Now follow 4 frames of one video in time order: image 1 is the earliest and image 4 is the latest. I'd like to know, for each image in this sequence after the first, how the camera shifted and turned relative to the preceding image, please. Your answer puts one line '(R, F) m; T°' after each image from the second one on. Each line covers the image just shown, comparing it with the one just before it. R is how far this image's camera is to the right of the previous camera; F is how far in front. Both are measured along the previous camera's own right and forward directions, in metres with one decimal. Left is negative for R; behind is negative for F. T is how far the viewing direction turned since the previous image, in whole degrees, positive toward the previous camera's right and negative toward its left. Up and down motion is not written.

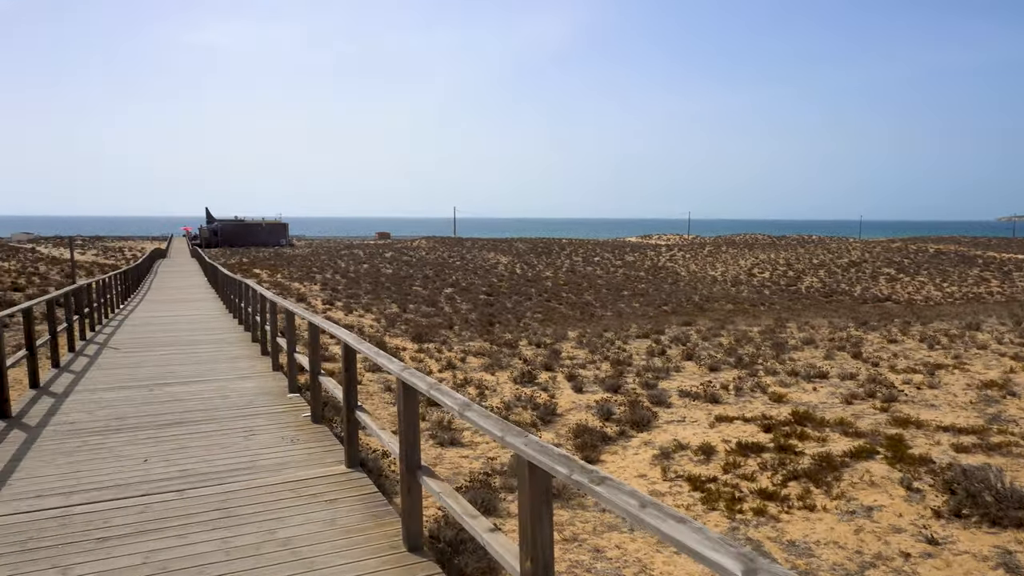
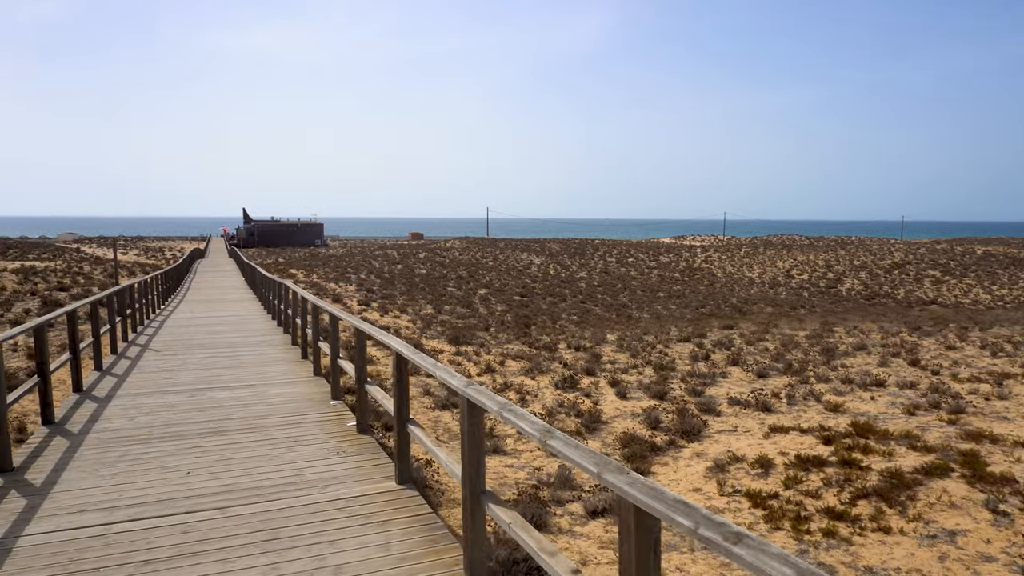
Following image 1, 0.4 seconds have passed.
(-0.1, +0.2) m; -3°
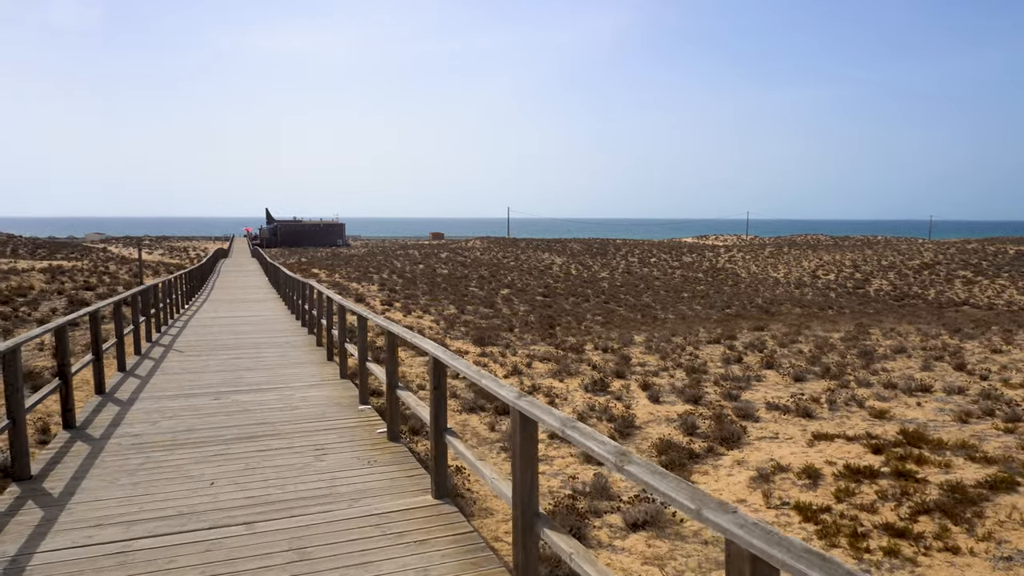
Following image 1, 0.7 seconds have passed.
(-0.1, +0.2) m; -2°
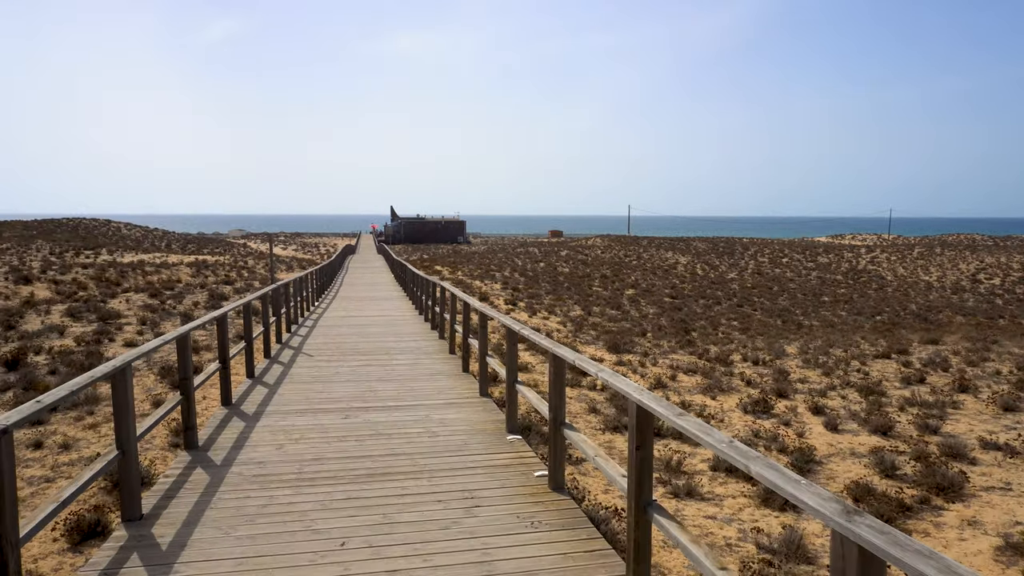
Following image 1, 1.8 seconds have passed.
(-0.4, +0.8) m; -9°
